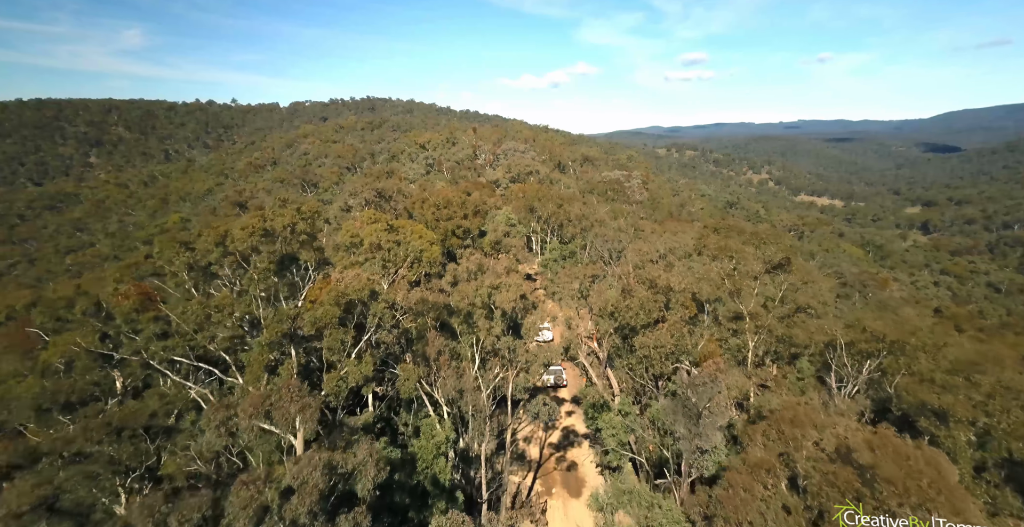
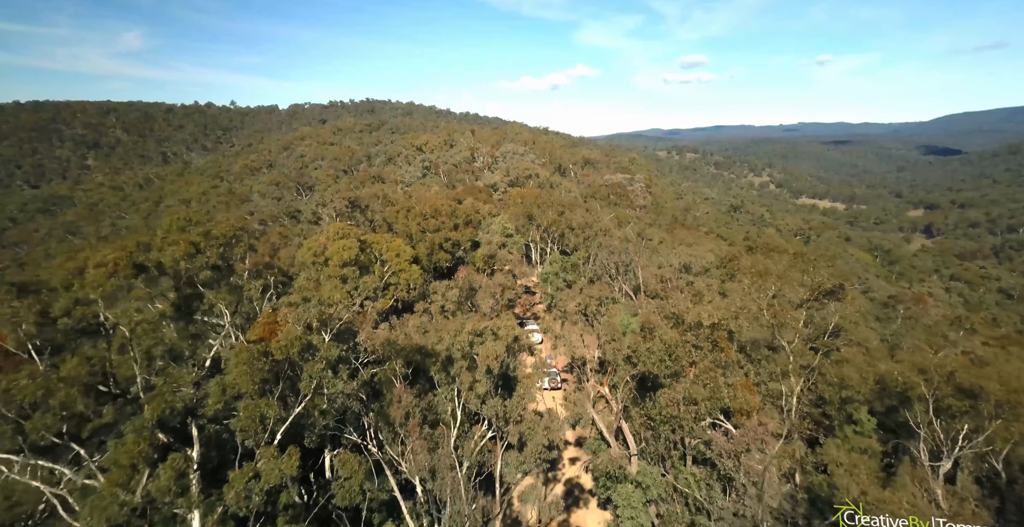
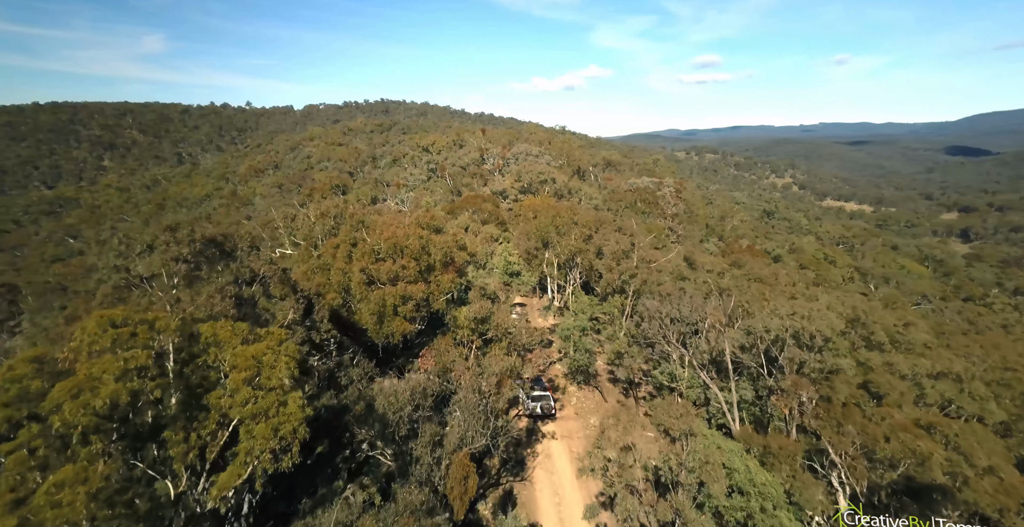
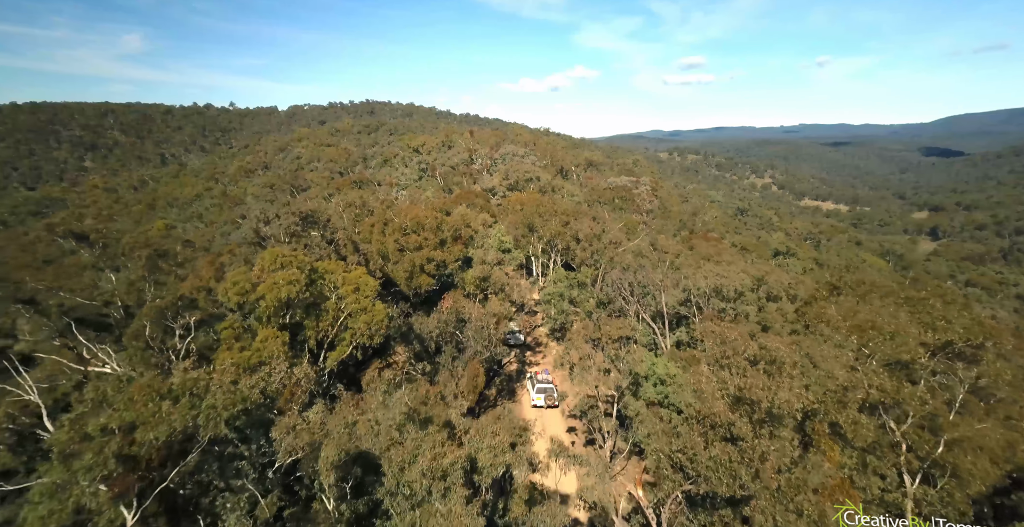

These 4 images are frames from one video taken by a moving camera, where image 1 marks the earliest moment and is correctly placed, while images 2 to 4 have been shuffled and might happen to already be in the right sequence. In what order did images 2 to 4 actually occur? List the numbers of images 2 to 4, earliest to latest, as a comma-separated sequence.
2, 4, 3
